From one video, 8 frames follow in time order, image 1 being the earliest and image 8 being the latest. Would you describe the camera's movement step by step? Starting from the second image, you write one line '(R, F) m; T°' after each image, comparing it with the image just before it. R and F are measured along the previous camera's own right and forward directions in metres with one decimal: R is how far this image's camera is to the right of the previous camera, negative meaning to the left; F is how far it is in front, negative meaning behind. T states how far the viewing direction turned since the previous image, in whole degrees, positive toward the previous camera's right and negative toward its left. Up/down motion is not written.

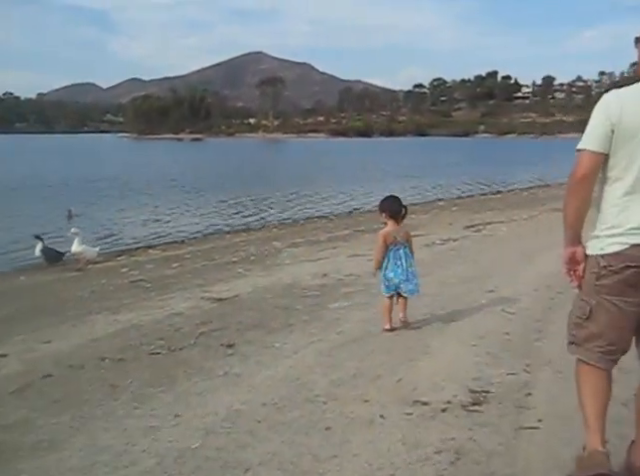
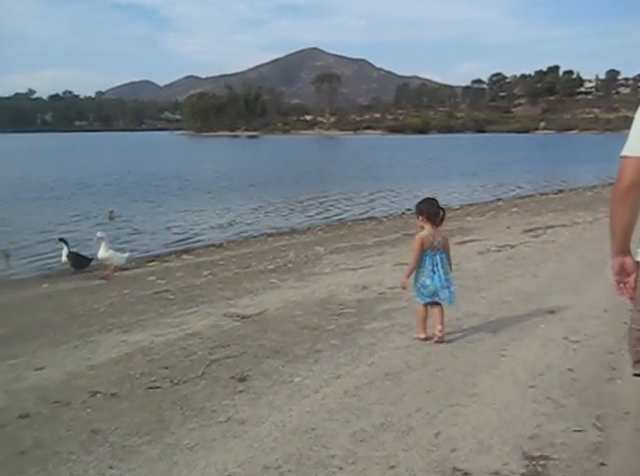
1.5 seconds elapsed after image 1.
(+0.2, +1.0) m; -5°
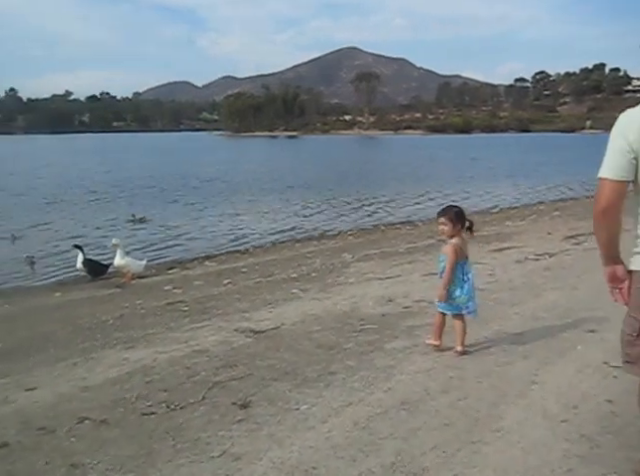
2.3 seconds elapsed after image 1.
(+0.2, +0.5) m; -3°
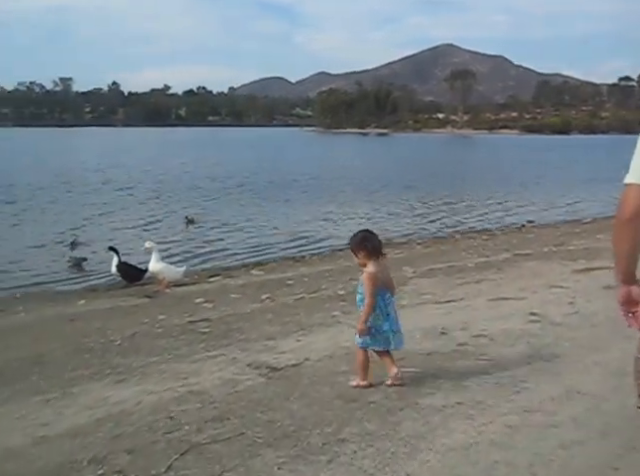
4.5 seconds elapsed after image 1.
(+0.5, +1.3) m; -8°
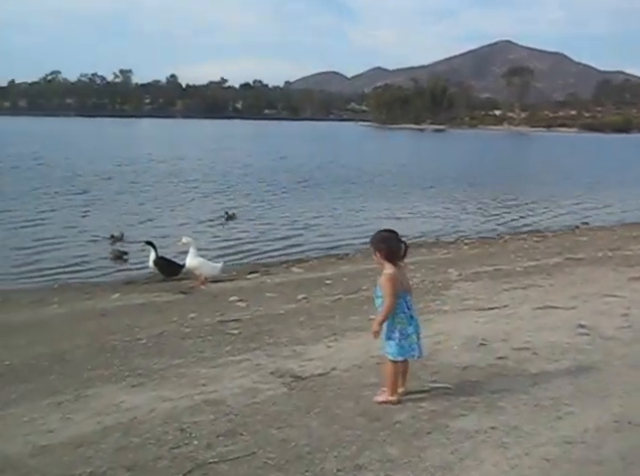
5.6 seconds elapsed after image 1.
(+0.2, +0.4) m; -5°
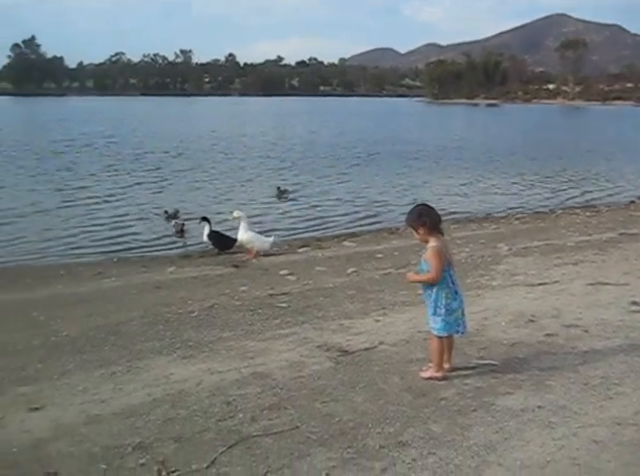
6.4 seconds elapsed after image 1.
(+0.1, 0.0) m; -5°
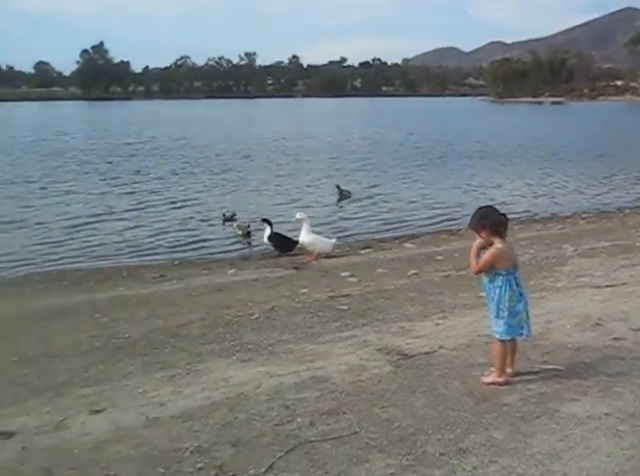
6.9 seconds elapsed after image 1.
(0.0, 0.0) m; -5°
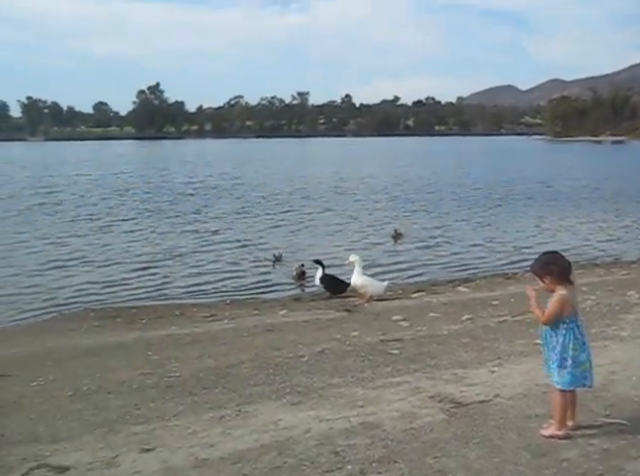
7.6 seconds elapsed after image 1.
(0.0, 0.0) m; -4°
